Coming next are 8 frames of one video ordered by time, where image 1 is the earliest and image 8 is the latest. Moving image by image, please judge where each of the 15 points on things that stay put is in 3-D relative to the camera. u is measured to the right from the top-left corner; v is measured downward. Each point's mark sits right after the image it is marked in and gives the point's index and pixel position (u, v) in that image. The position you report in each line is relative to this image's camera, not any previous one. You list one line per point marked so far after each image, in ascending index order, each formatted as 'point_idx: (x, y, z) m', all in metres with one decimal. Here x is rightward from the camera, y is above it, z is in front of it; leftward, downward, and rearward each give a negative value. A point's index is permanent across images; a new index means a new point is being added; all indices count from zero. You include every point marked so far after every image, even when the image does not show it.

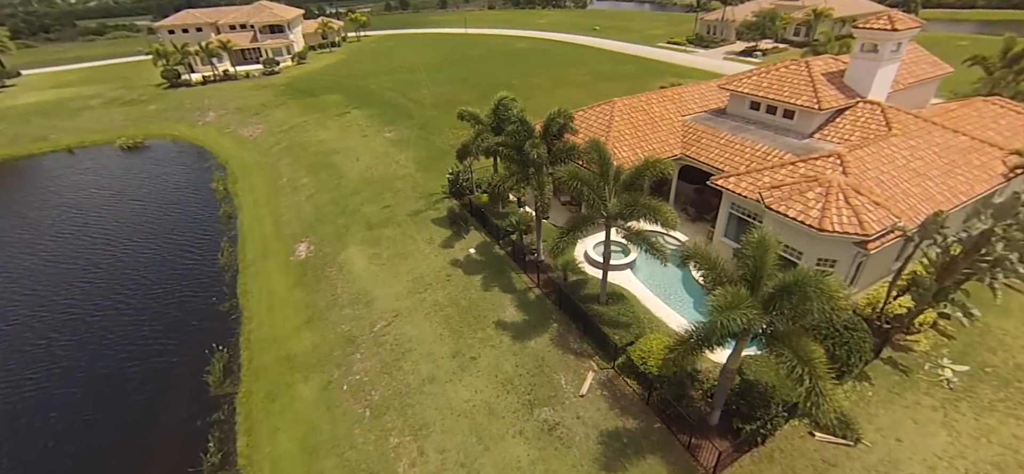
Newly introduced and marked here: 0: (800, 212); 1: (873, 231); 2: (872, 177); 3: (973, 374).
0: (+11.3, +1.0, +17.0) m
1: (+13.2, +0.2, +15.9) m
2: (+15.4, +2.6, +18.6) m
3: (+17.6, -5.3, +16.7) m
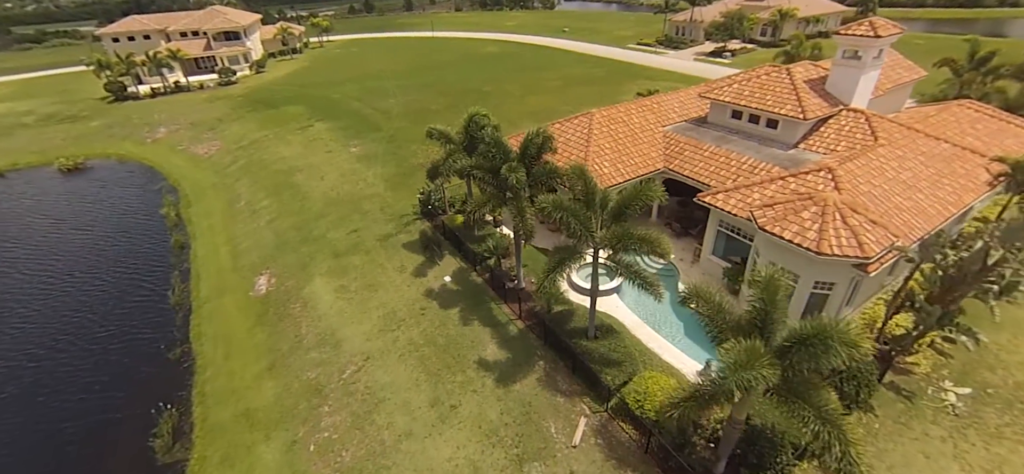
0: (+10.5, +0.1, +16.1) m
1: (+12.5, -0.6, +15.0) m
2: (+14.4, +1.8, +17.9) m
3: (+17.1, -6.0, +16.1) m
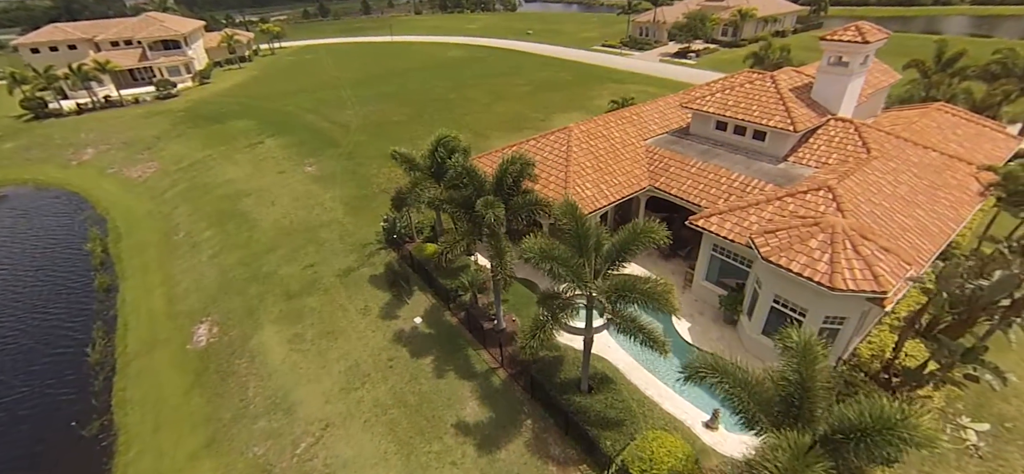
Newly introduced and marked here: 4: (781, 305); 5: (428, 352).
0: (+9.8, -0.9, +14.5) m
1: (+11.9, -1.5, +13.6) m
2: (+13.5, +0.9, +16.6) m
3: (+16.6, -6.7, +14.9) m
4: (+9.9, -2.5, +16.0) m
5: (-3.6, -4.8, +18.4) m
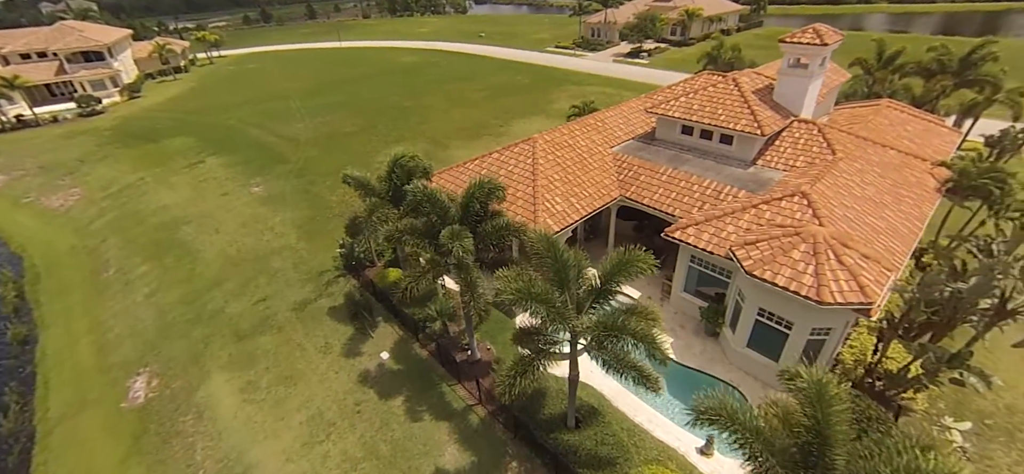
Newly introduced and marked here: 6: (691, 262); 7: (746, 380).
0: (+9.0, -1.3, +14.1) m
1: (+11.2, -1.8, +13.4) m
2: (+12.4, +0.8, +16.5) m
3: (+16.1, -6.7, +15.1) m
4: (+9.1, -2.9, +15.6) m
5: (-4.4, -6.0, +16.9) m
6: (+7.6, -1.1, +18.5) m
7: (+8.9, -5.4, +16.6) m
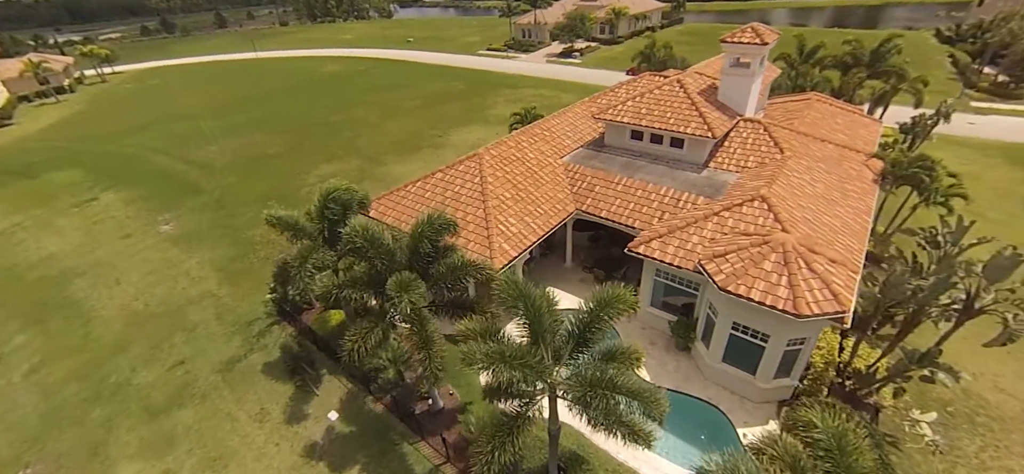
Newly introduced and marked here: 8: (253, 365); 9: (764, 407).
0: (+7.9, -1.7, +13.5) m
1: (+10.2, -2.0, +13.1) m
2: (+10.8, +0.7, +16.3) m
3: (+15.2, -6.5, +15.4) m
4: (+7.9, -3.2, +15.0) m
5: (-5.3, -7.5, +14.7) m
6: (+5.9, -1.6, +17.7) m
7: (+7.8, -5.8, +16.0) m
8: (-10.8, -5.4, +18.2) m
9: (+9.0, -6.0, +15.6) m
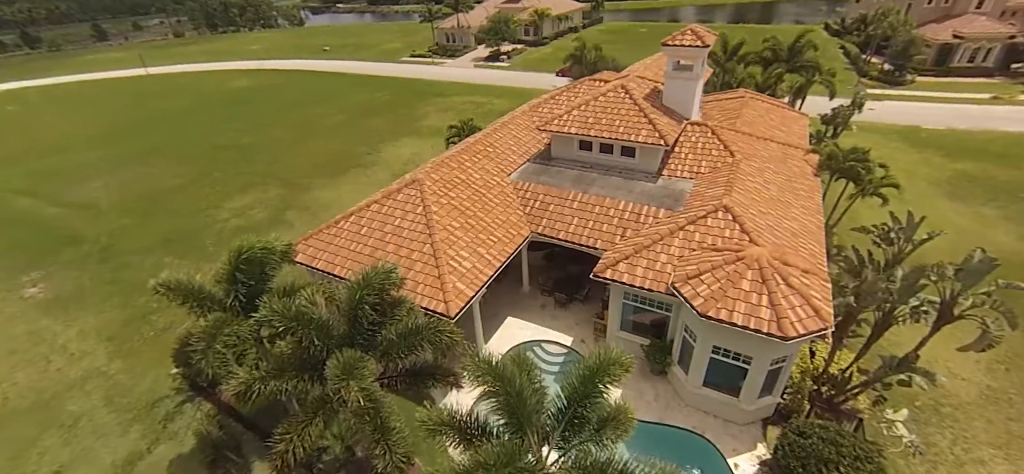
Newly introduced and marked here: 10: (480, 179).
0: (+6.8, -2.2, +12.6) m
1: (+9.2, -2.3, +12.5) m
2: (+9.1, +0.3, +15.7) m
3: (+14.3, -6.4, +15.4) m
4: (+6.8, -3.8, +14.1) m
5: (-5.9, -9.2, +12.0) m
6: (+4.3, -2.3, +16.5) m
7: (+6.8, -6.4, +15.1) m
8: (-11.9, -7.6, +14.8) m
9: (+8.0, -6.5, +14.8) m
10: (-1.4, +2.7, +20.0) m
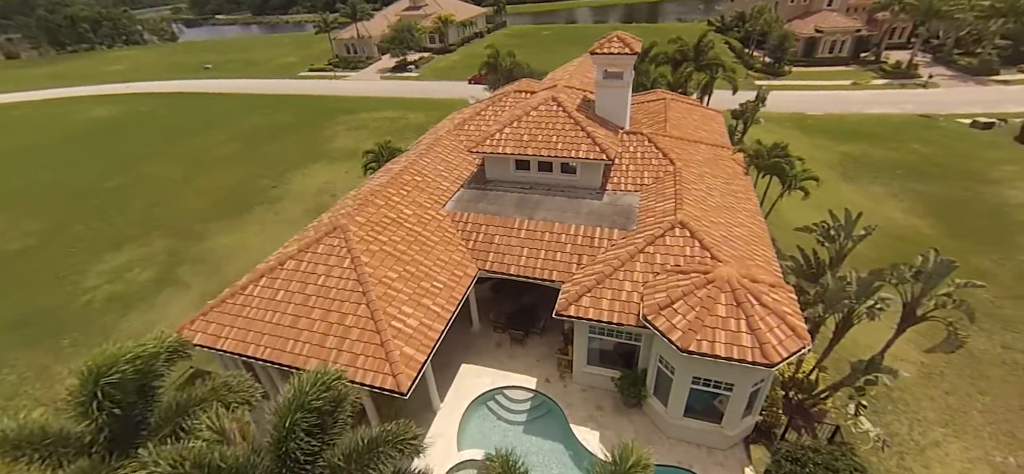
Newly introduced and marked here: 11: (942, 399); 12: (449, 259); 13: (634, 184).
0: (+5.9, -2.9, +11.8) m
1: (+8.2, -2.7, +12.1) m
2: (+7.3, -0.1, +15.2) m
3: (+13.2, -6.2, +15.9) m
4: (+5.7, -4.5, +13.3) m
5: (-5.6, -11.2, +9.0) m
6: (+2.8, -3.3, +15.2) m
7: (+5.9, -7.0, +14.2) m
8: (-12.2, -10.3, +10.8) m
9: (+7.2, -7.0, +14.2) m
10: (-4.0, +1.0, +17.7) m
11: (+16.2, -6.1, +16.5) m
12: (-2.4, -0.8, +16.3) m
13: (+5.3, +2.3, +19.1) m
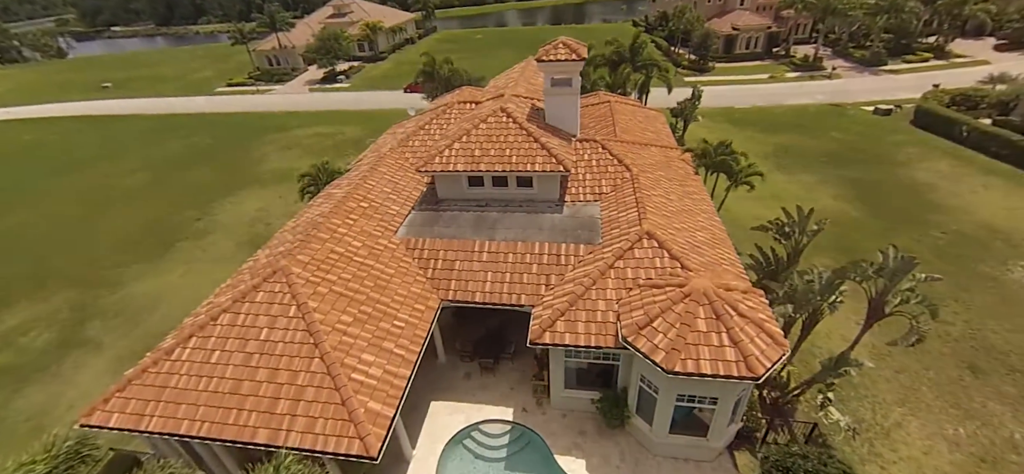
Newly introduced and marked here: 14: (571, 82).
0: (+5.3, -3.2, +11.5) m
1: (+7.6, -2.8, +12.0) m
2: (+6.1, -0.4, +15.1) m
3: (+12.3, -6.0, +16.4) m
4: (+5.1, -4.8, +12.9) m
5: (-5.1, -12.4, +7.3) m
6: (+1.9, -4.0, +14.5) m
7: (+5.4, -7.4, +13.9) m
8: (-11.9, -12.1, +8.2) m
9: (+6.7, -7.2, +14.0) m
10: (-5.5, -0.3, +16.1) m
11: (+15.3, -5.7, +17.4) m
12: (-3.6, -1.8, +14.9) m
13: (+3.4, +1.9, +18.6) m
14: (+2.6, +7.0, +19.7) m
